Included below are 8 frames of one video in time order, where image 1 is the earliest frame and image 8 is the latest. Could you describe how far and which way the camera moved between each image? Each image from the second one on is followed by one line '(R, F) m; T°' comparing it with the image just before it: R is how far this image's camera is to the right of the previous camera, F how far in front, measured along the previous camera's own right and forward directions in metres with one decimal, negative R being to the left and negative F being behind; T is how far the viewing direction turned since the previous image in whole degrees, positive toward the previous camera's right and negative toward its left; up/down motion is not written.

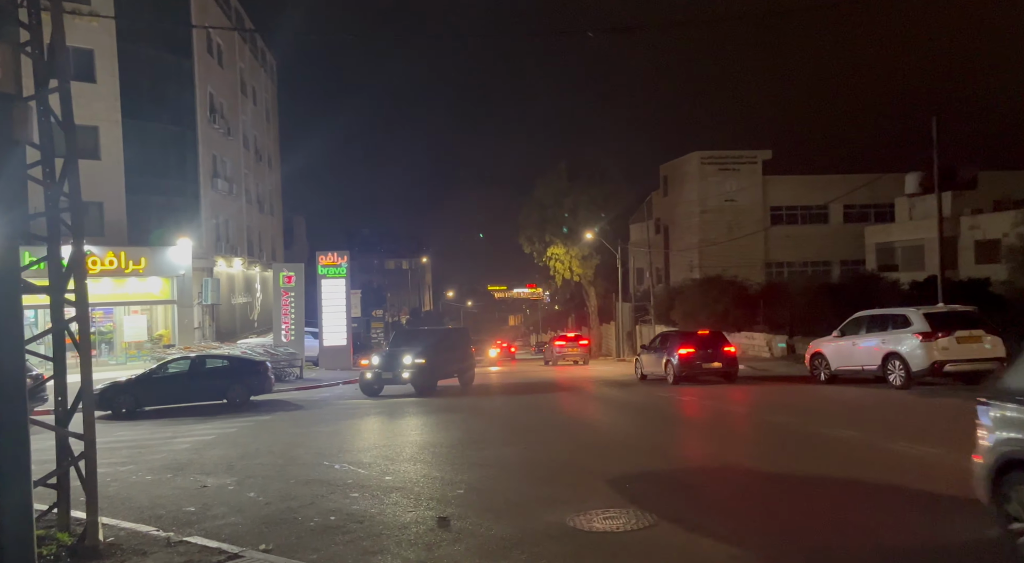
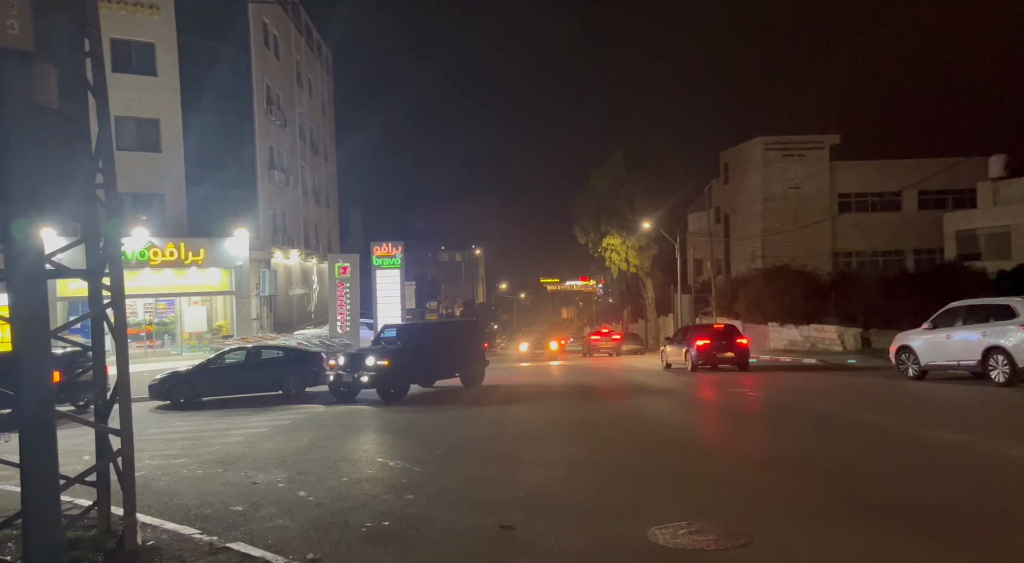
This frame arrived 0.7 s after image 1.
(-0.1, +0.6) m; -4°
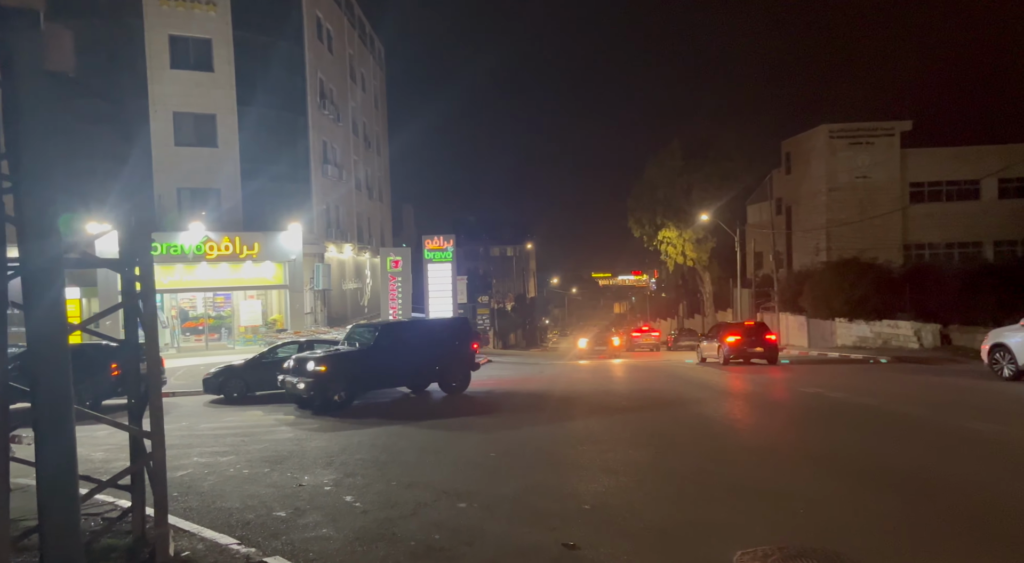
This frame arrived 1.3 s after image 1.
(-0.1, +0.6) m; -4°
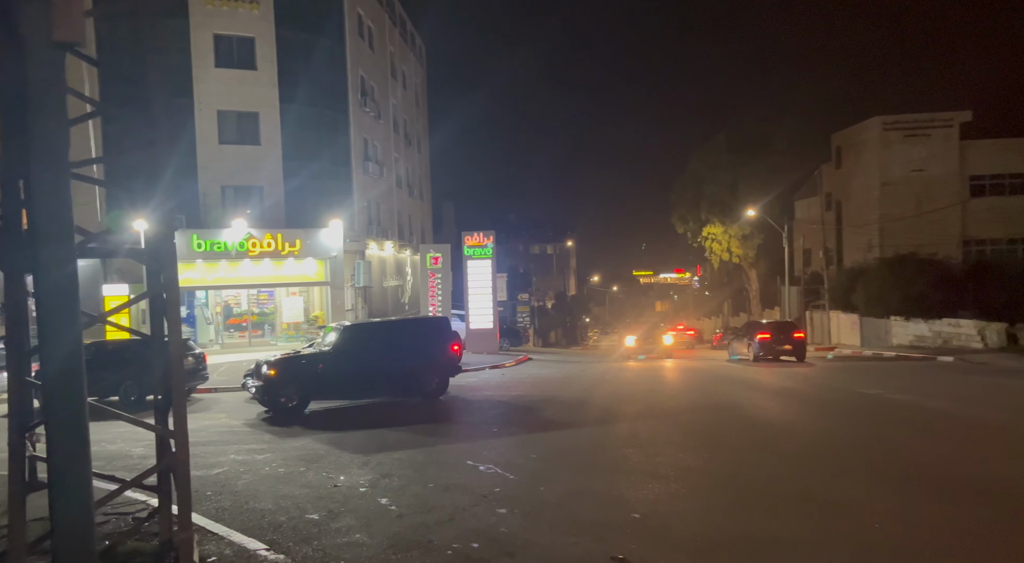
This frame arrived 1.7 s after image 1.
(0.0, +0.4) m; -3°
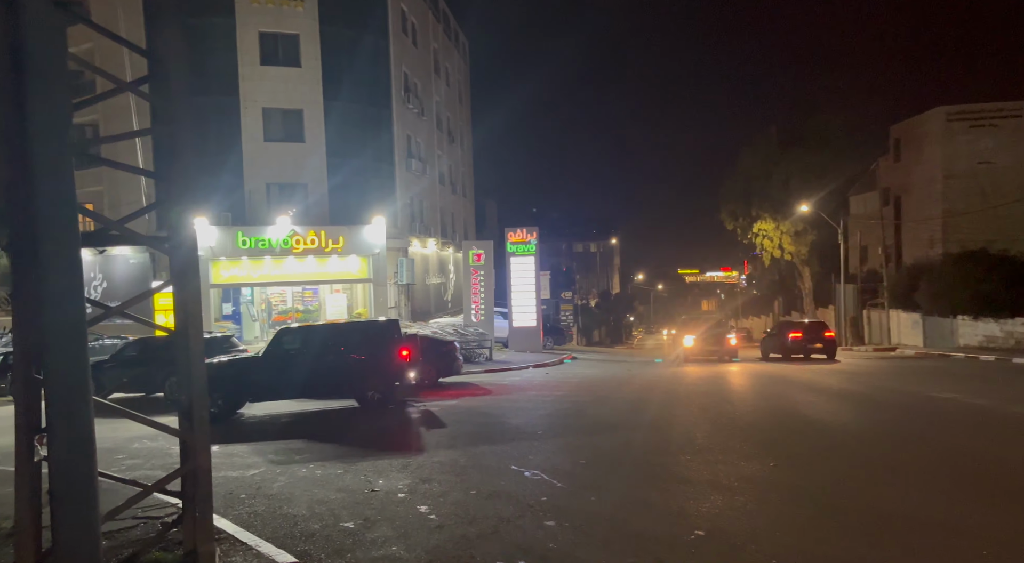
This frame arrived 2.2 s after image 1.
(0.0, +0.5) m; -3°
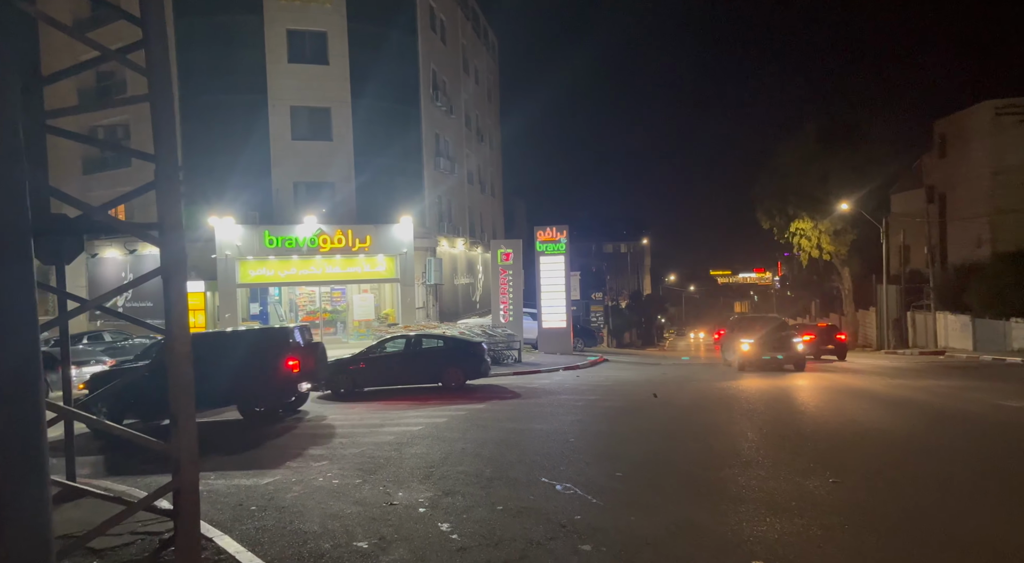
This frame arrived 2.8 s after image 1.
(0.0, +0.7) m; -2°
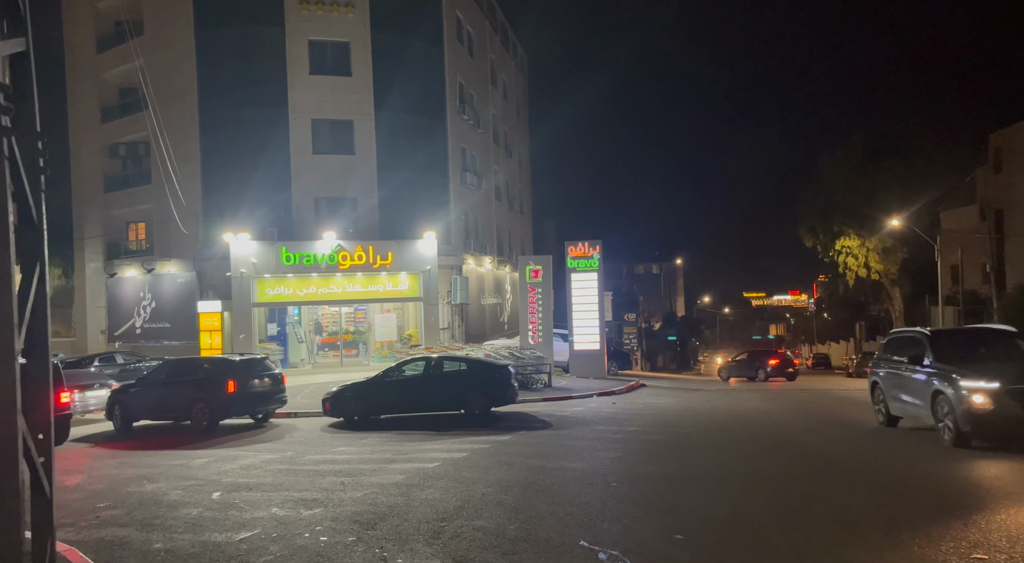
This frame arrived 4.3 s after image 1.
(0.0, +1.8) m; -2°
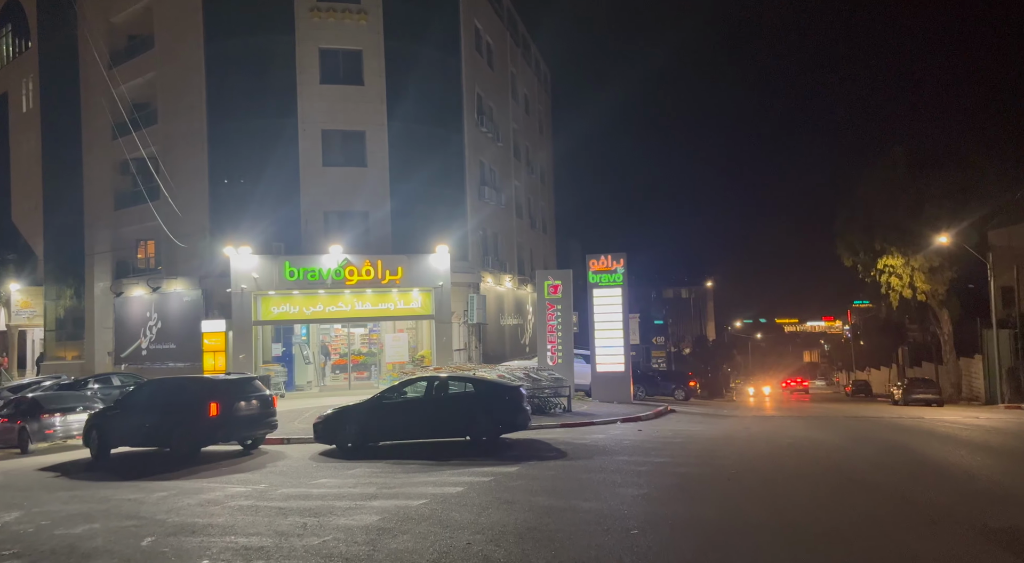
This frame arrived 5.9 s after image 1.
(+0.3, +2.0) m; -2°
